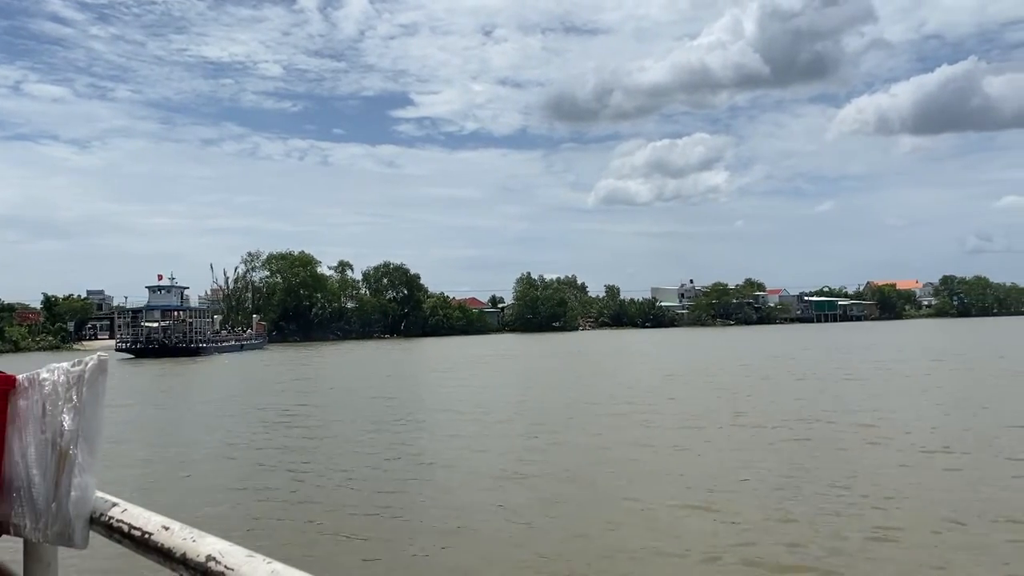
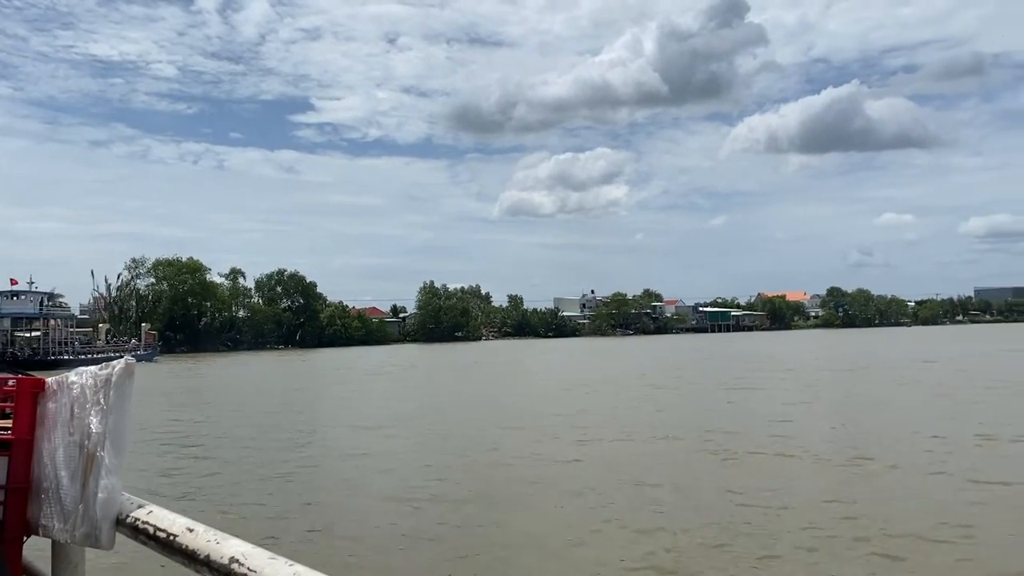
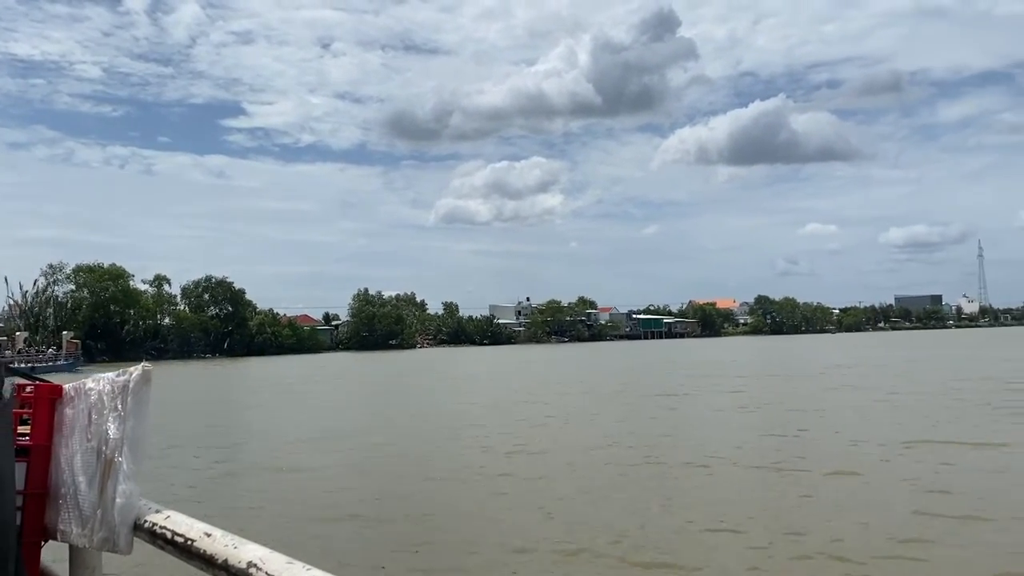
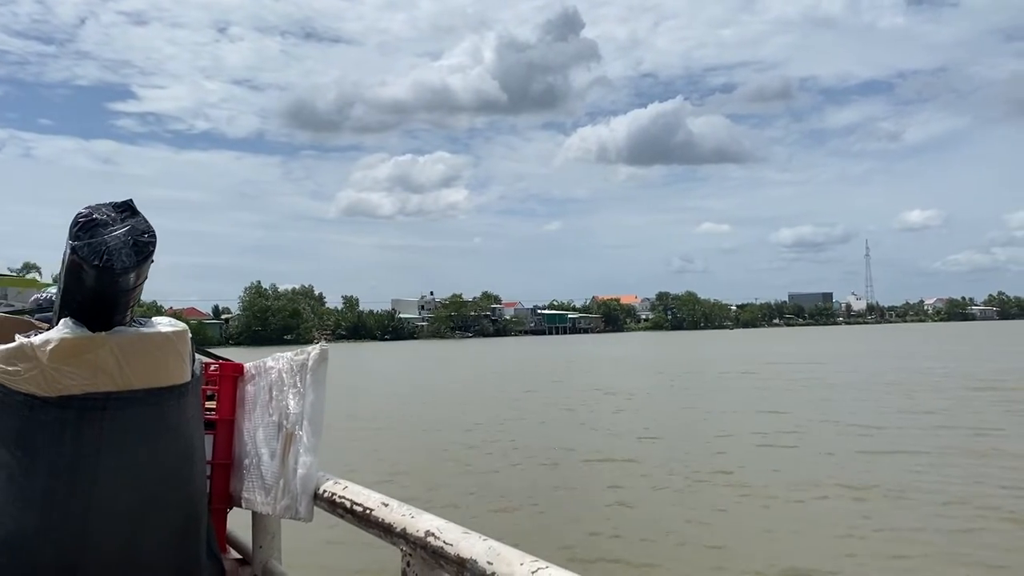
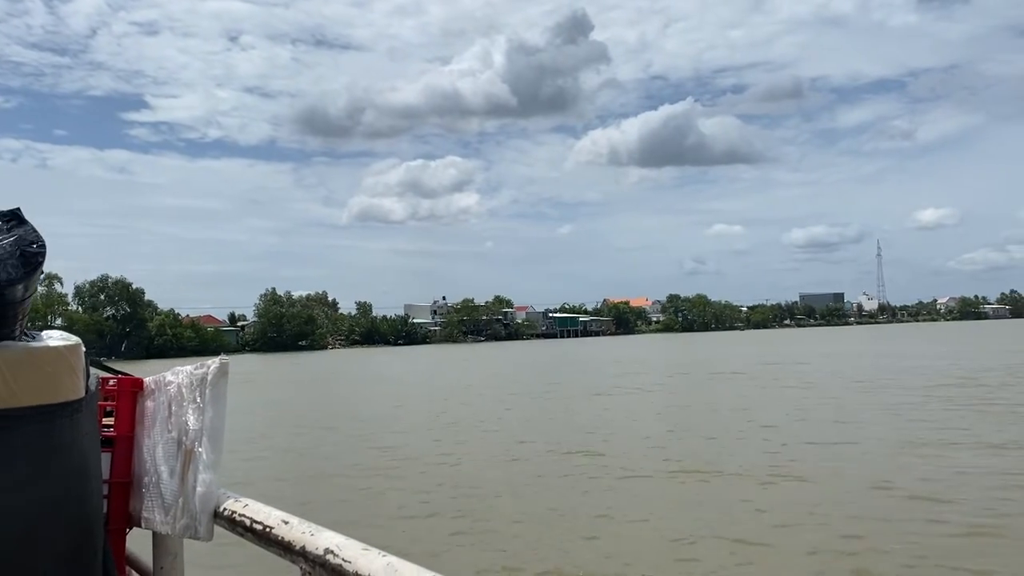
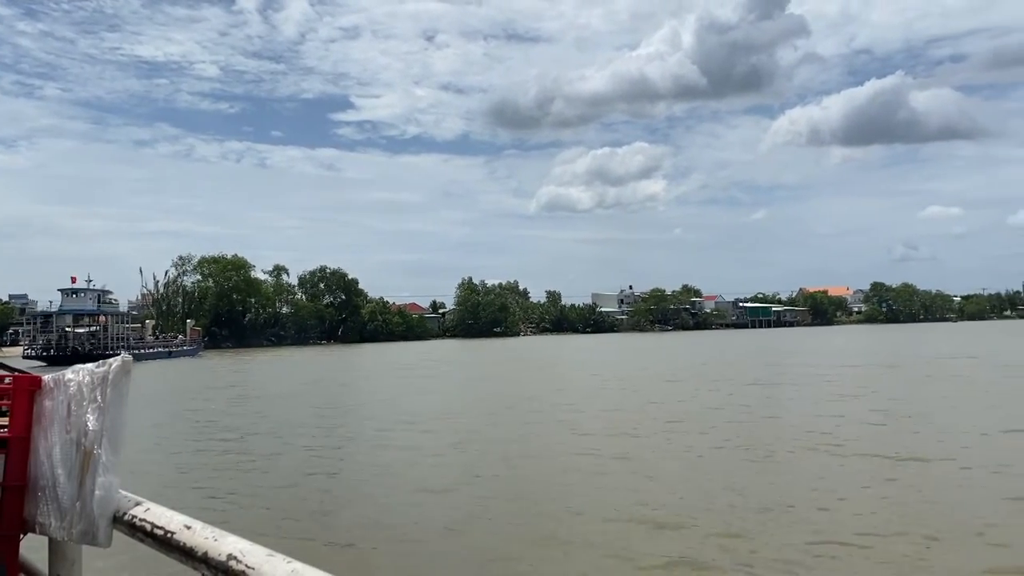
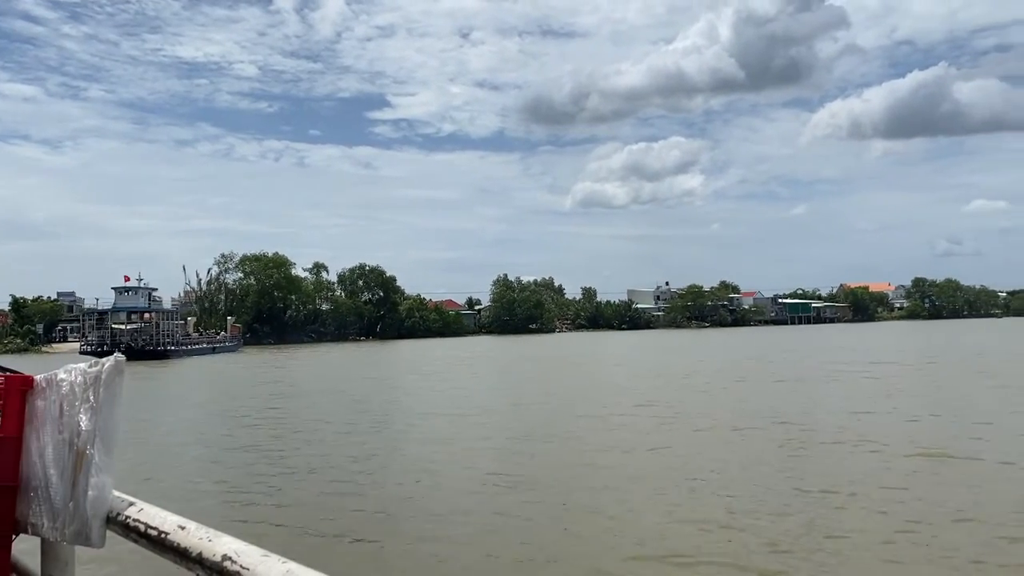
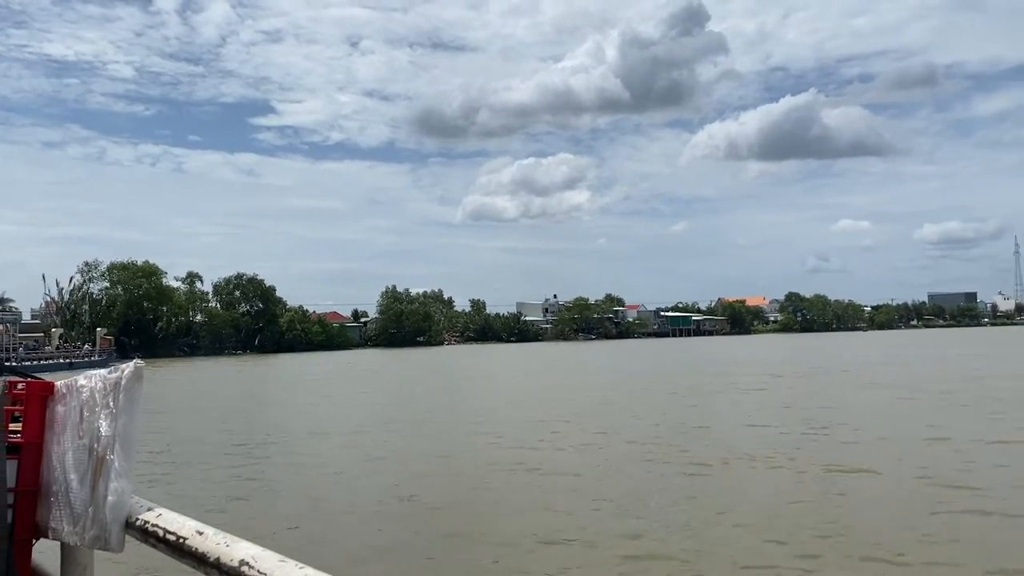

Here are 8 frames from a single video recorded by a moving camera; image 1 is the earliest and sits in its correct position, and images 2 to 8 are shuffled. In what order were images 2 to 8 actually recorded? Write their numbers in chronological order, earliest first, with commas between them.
7, 6, 2, 8, 3, 5, 4
